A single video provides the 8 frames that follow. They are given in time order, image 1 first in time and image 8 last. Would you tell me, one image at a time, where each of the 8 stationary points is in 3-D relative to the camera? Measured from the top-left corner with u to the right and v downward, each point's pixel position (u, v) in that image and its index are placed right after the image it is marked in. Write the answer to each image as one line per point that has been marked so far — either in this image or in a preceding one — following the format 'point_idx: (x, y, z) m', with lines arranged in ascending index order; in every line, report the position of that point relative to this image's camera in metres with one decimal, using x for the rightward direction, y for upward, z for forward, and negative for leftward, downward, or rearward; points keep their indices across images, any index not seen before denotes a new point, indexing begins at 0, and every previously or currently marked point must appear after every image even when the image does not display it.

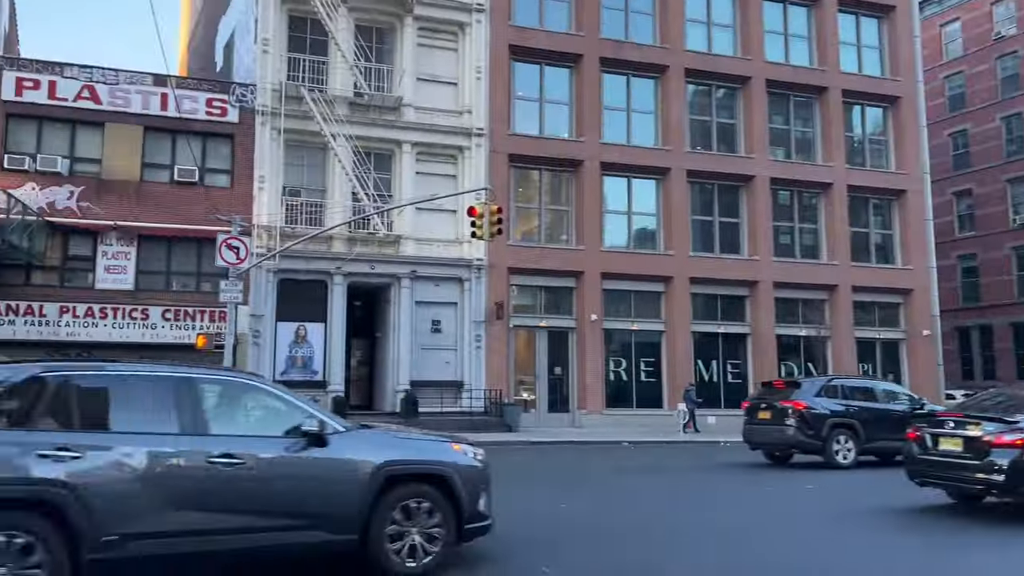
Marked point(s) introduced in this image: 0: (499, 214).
0: (-0.3, +1.6, +16.4) m
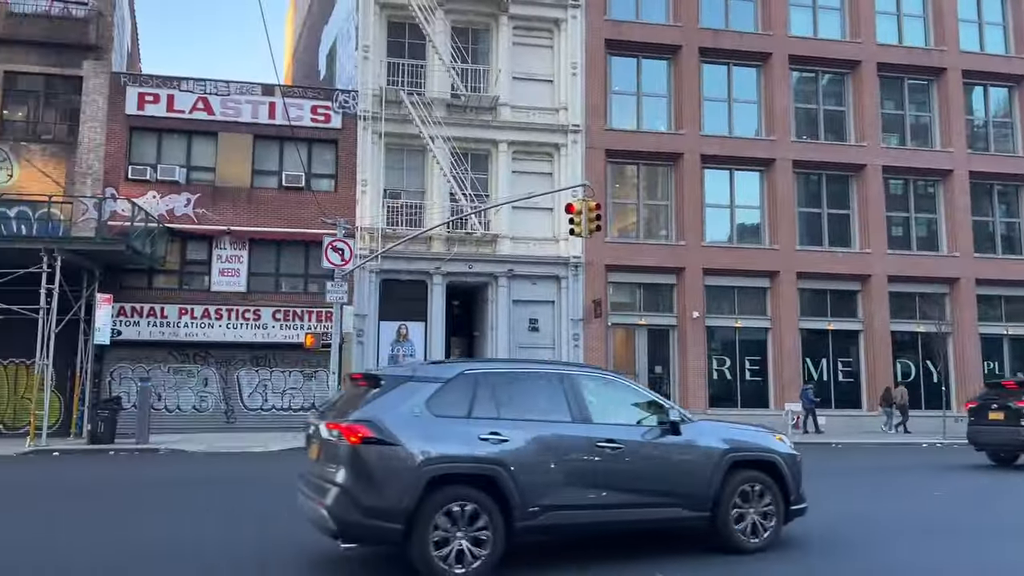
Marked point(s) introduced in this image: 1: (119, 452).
0: (+1.7, +1.6, +16.2) m
1: (-8.9, -3.7, +17.8) m
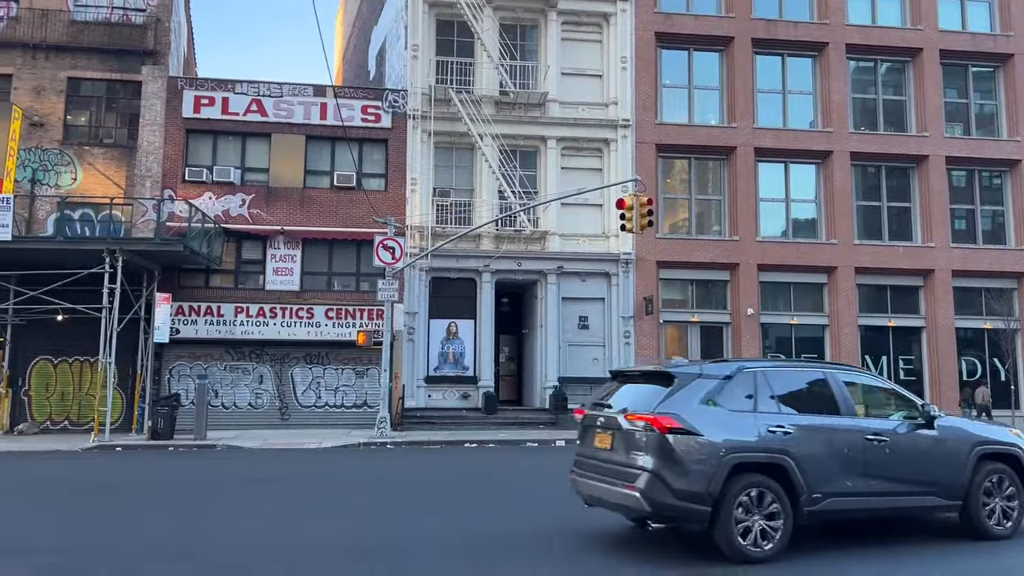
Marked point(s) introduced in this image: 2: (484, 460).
0: (+2.8, +1.7, +15.9) m
1: (-7.7, -3.7, +18.2) m
2: (-0.5, -3.3, +15.2) m
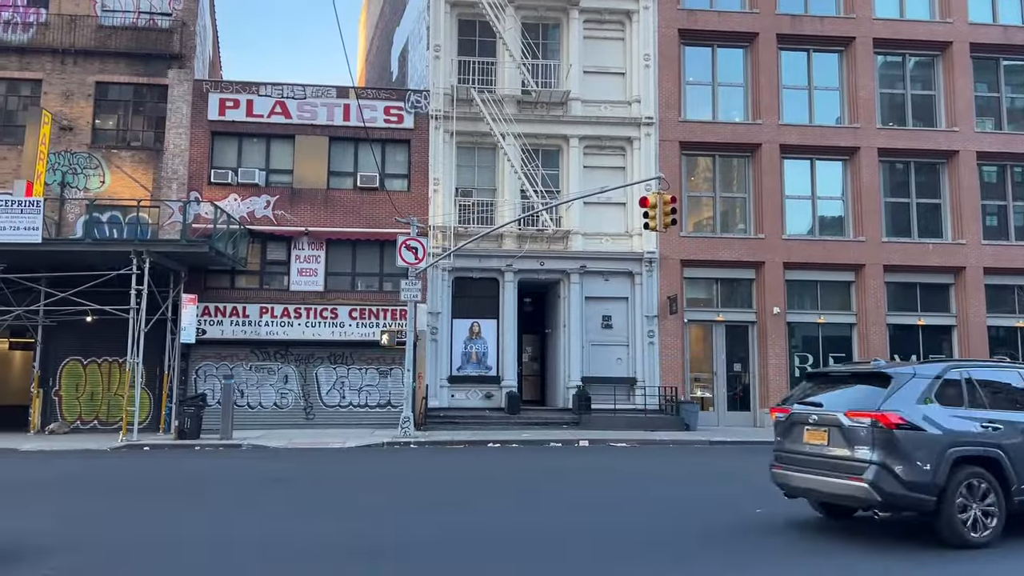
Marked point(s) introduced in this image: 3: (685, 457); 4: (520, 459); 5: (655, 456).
0: (+3.2, +1.7, +15.8) m
1: (-7.2, -3.7, +18.4) m
2: (-0.1, -3.3, +15.1) m
3: (+3.6, -3.5, +16.3) m
4: (+0.1, -3.4, +15.6) m
5: (+2.9, -3.5, +16.3) m
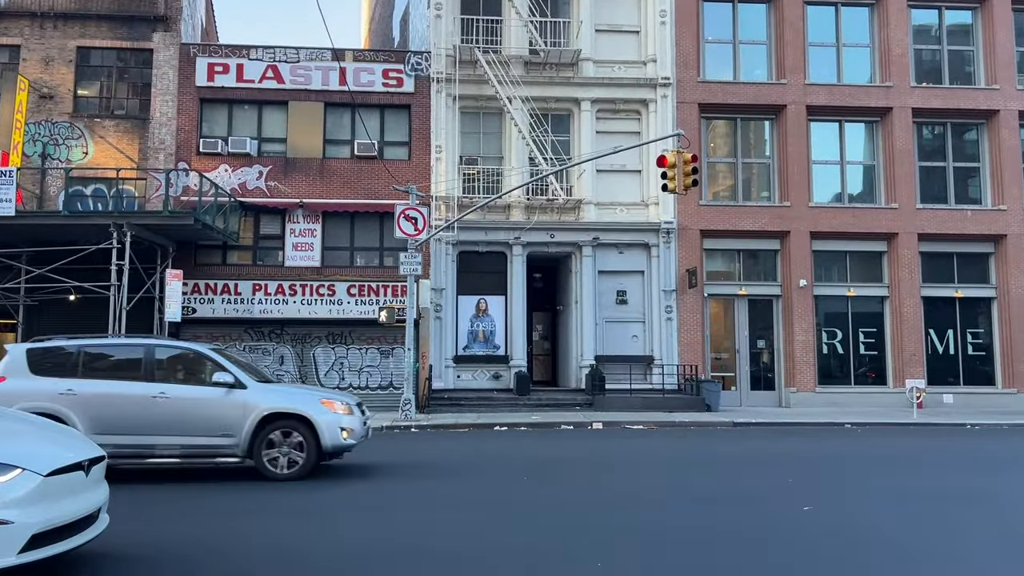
0: (+3.3, +2.3, +14.3) m
1: (-7.0, -3.1, +17.2) m
2: (0.0, -2.8, +13.8) m
3: (+3.7, -2.9, +14.9) m
4: (+0.3, -2.8, +14.3) m
5: (+3.1, -2.9, +15.0) m
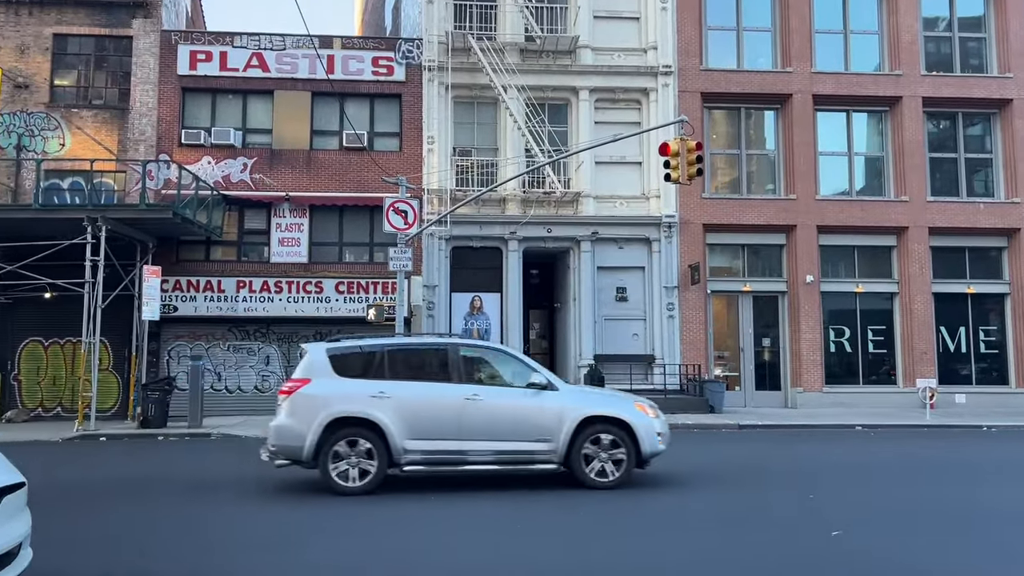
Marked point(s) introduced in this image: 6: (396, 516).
0: (+3.2, +2.4, +13.5) m
1: (-7.1, -3.1, +16.3) m
2: (-0.1, -2.7, +13.0) m
3: (+3.6, -2.8, +14.1) m
4: (+0.2, -2.7, +13.4) m
5: (+3.0, -2.8, +14.1) m
6: (-1.2, -2.4, +8.2) m
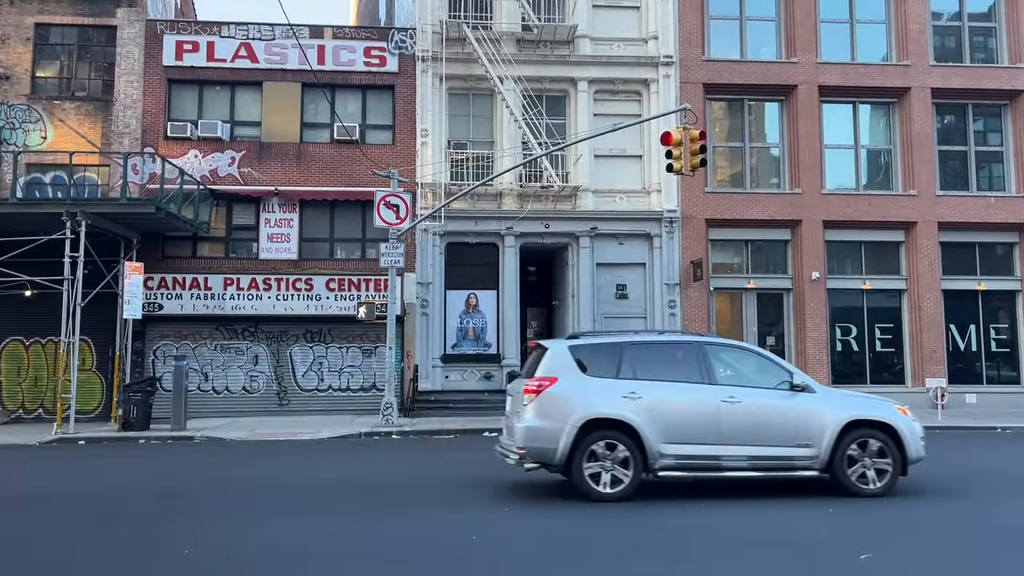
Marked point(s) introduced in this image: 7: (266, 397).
0: (+3.1, +2.4, +12.8) m
1: (-7.2, -3.0, +15.7) m
2: (-0.2, -2.7, +12.4) m
3: (+3.6, -2.7, +13.5) m
4: (+0.1, -2.7, +12.8) m
5: (+2.9, -2.7, +13.5) m
6: (-1.3, -2.3, +7.6) m
7: (-6.1, -2.7, +19.5) m
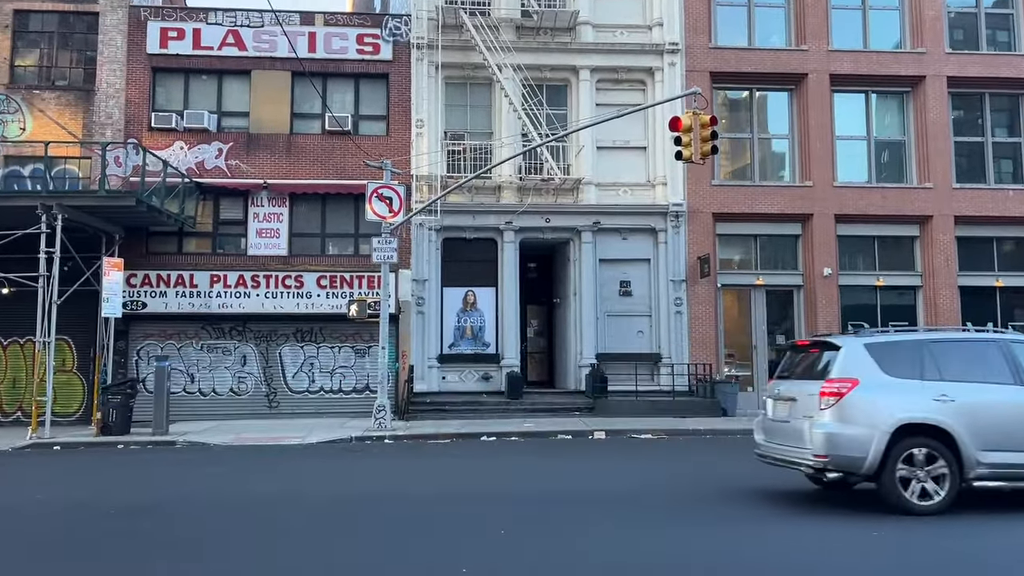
0: (+3.1, +2.5, +12.0) m
1: (-7.2, -3.0, +14.9) m
2: (-0.2, -2.6, +11.6) m
3: (+3.5, -2.7, +12.6) m
4: (+0.1, -2.6, +12.0) m
5: (+2.9, -2.7, +12.7) m
6: (-1.3, -2.3, +6.8) m
7: (-6.1, -2.6, +18.6) m
